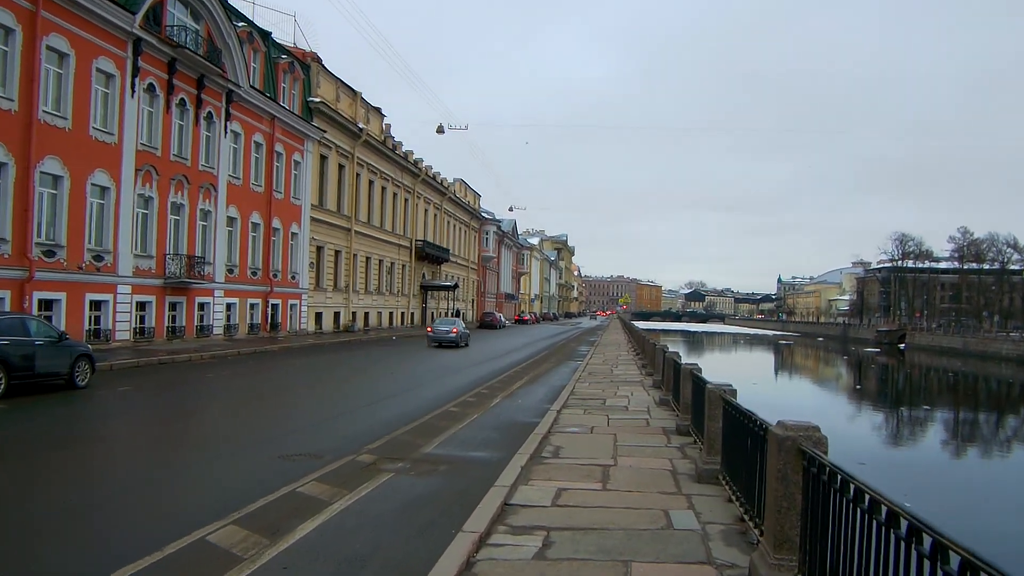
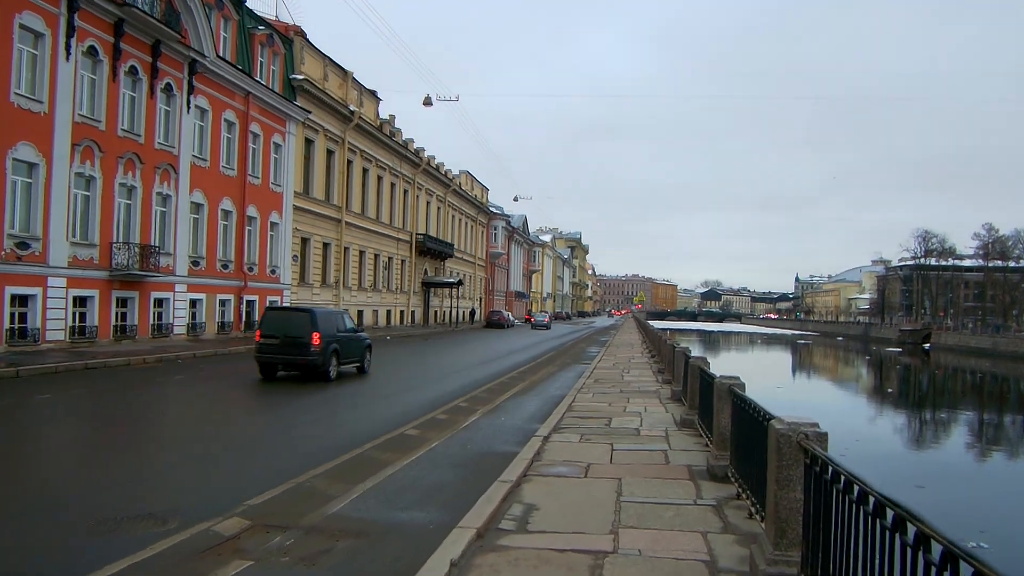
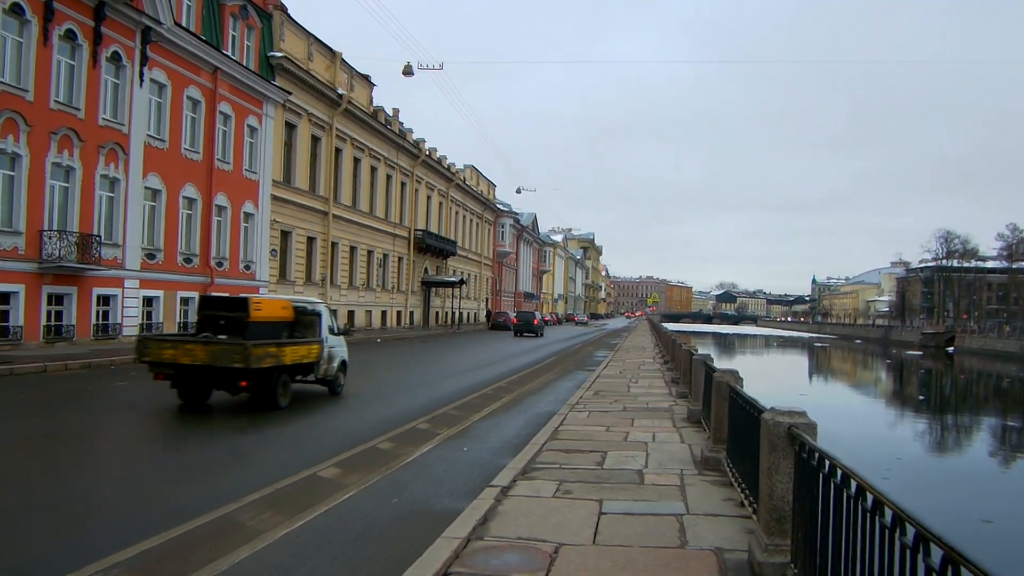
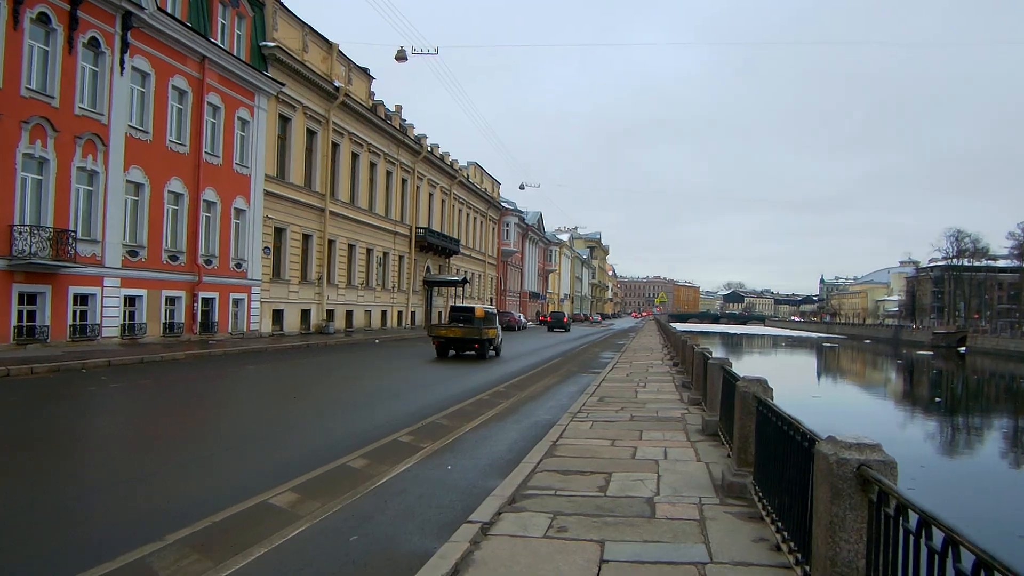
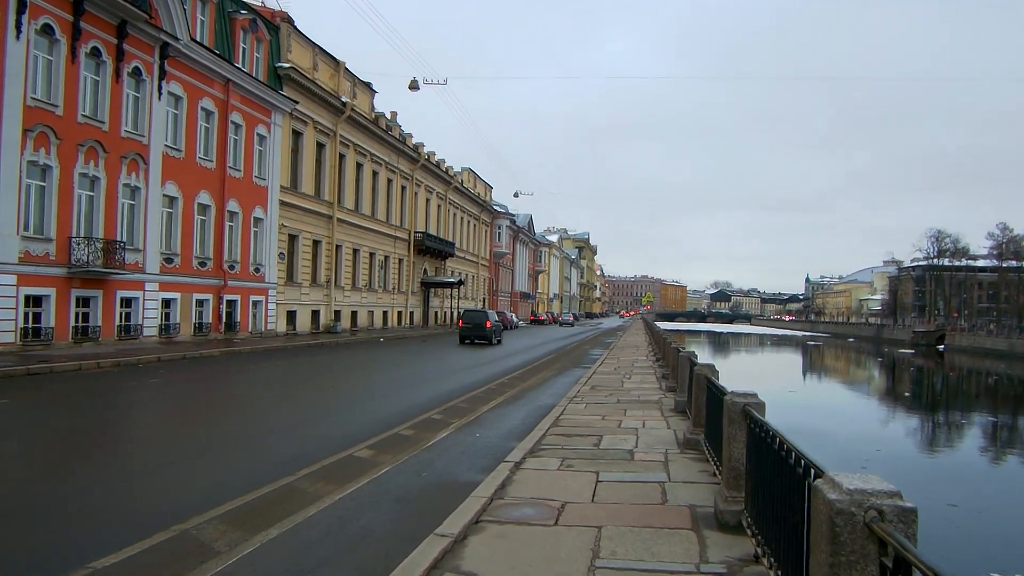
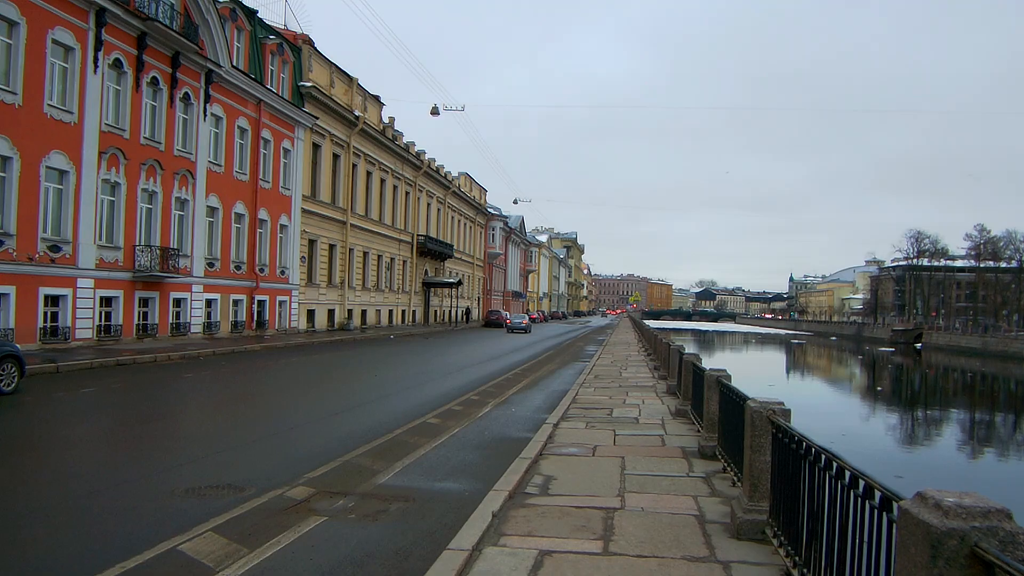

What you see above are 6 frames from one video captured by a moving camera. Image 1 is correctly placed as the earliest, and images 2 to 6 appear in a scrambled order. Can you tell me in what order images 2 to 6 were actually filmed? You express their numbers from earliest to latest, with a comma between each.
6, 2, 5, 3, 4
